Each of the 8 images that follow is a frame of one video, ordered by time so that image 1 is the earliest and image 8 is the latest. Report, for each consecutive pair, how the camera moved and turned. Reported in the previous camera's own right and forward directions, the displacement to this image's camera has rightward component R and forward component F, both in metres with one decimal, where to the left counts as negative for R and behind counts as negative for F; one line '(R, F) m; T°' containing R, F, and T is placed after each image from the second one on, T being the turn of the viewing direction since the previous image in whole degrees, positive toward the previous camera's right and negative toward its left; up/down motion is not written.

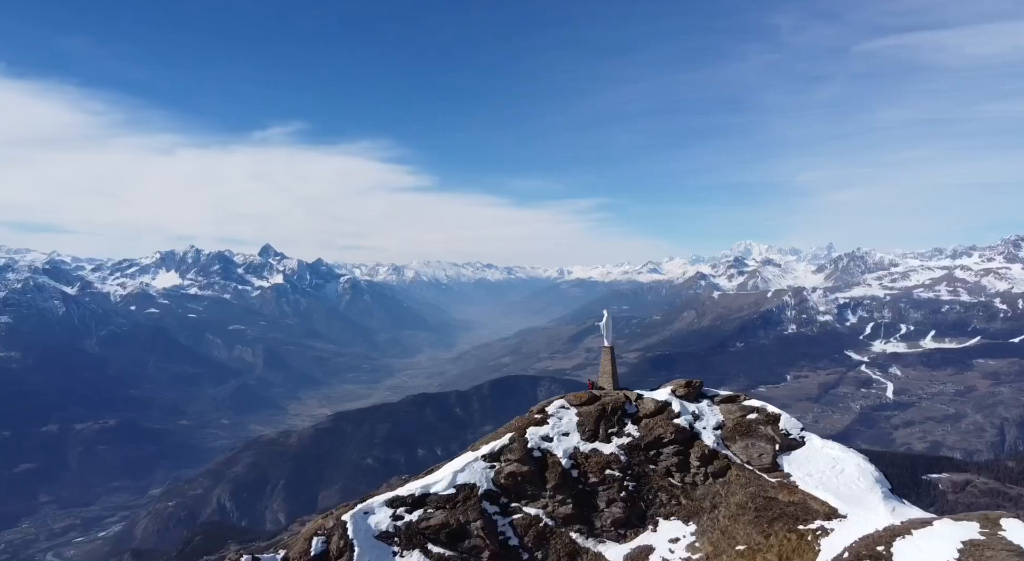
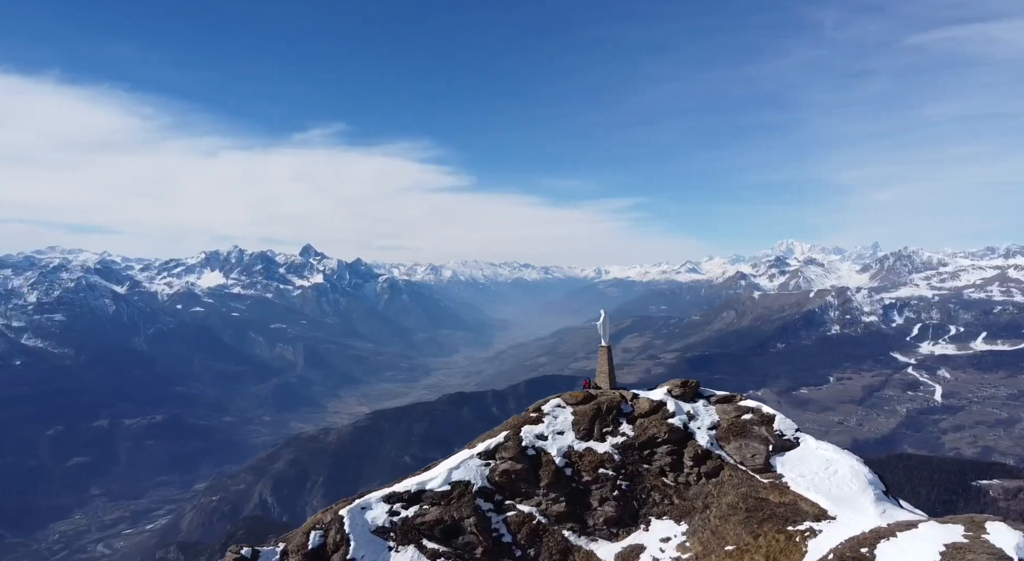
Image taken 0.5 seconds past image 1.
(+1.5, -0.3) m; -3°
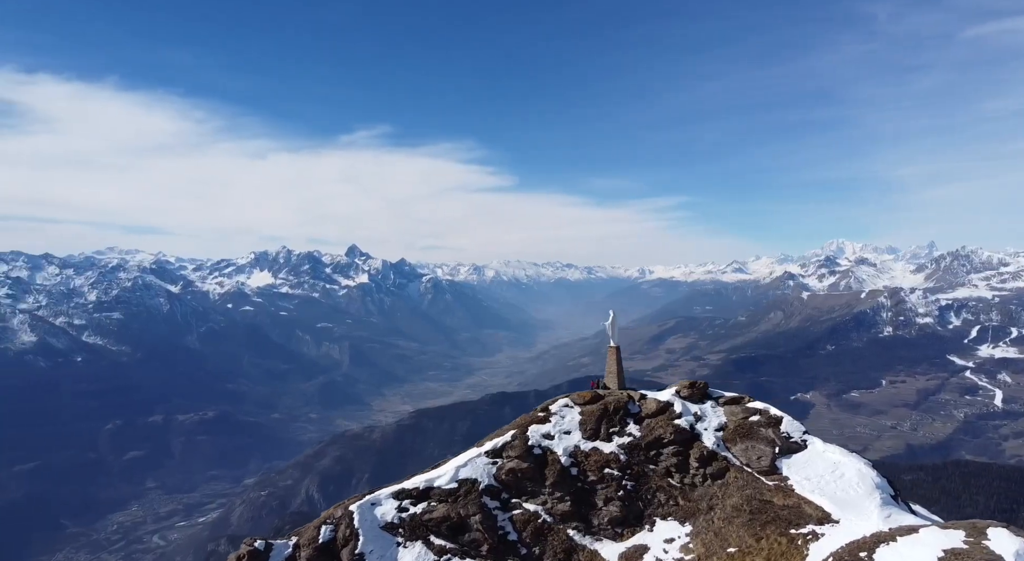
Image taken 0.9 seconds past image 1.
(+1.3, -0.2) m; -3°
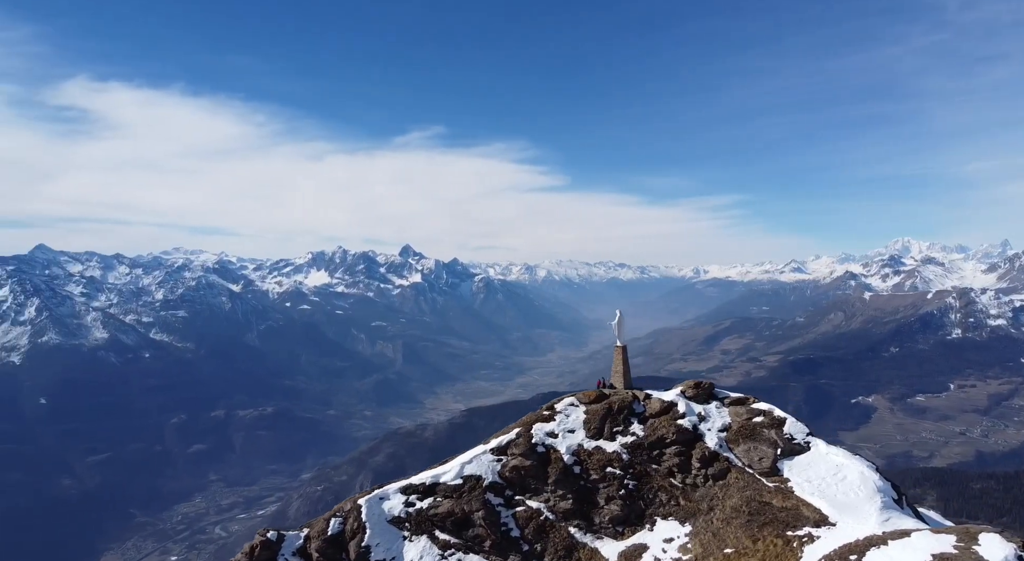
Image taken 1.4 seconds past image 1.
(+1.7, -0.3) m; -4°
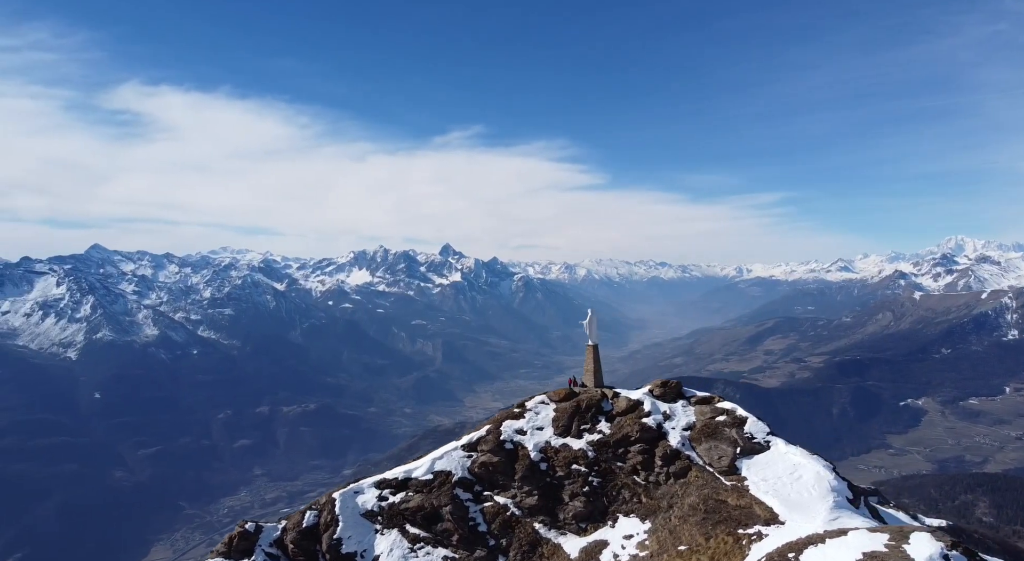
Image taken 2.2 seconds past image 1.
(+2.5, -0.4) m; -3°
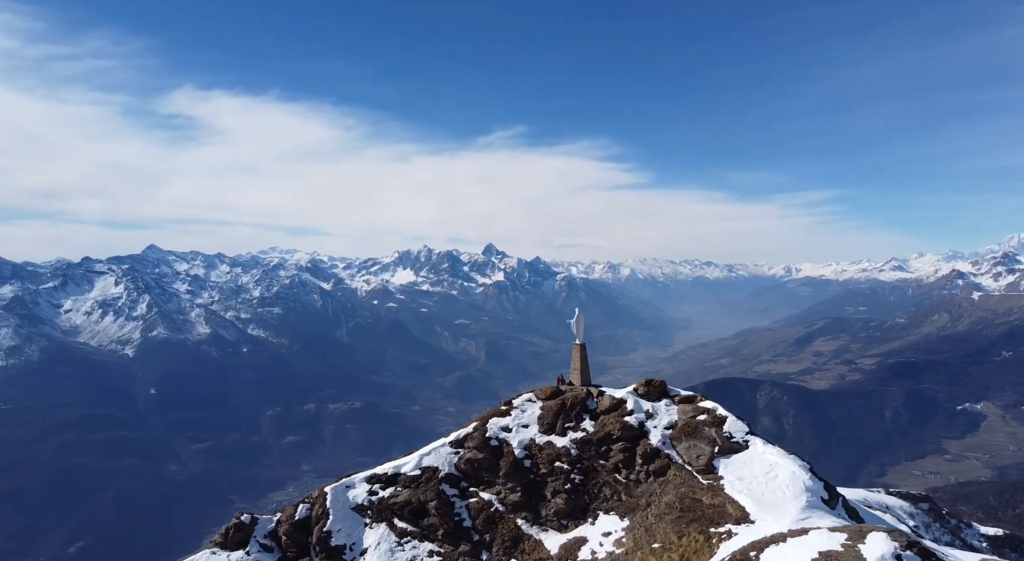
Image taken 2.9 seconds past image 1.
(+2.1, -0.3) m; -3°
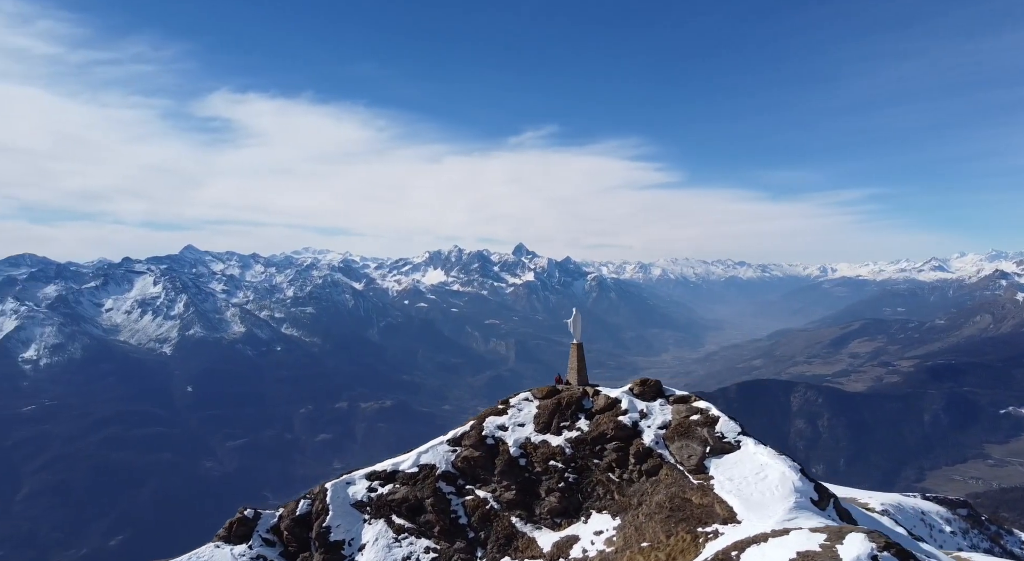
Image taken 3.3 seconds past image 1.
(+1.2, -0.1) m; -2°
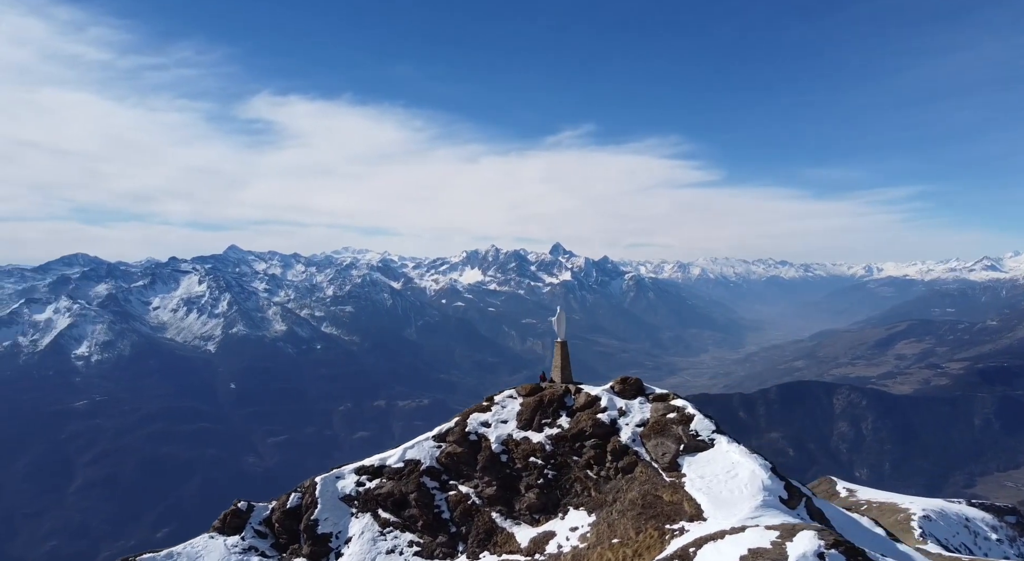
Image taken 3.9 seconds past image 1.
(+2.0, -0.2) m; -3°
